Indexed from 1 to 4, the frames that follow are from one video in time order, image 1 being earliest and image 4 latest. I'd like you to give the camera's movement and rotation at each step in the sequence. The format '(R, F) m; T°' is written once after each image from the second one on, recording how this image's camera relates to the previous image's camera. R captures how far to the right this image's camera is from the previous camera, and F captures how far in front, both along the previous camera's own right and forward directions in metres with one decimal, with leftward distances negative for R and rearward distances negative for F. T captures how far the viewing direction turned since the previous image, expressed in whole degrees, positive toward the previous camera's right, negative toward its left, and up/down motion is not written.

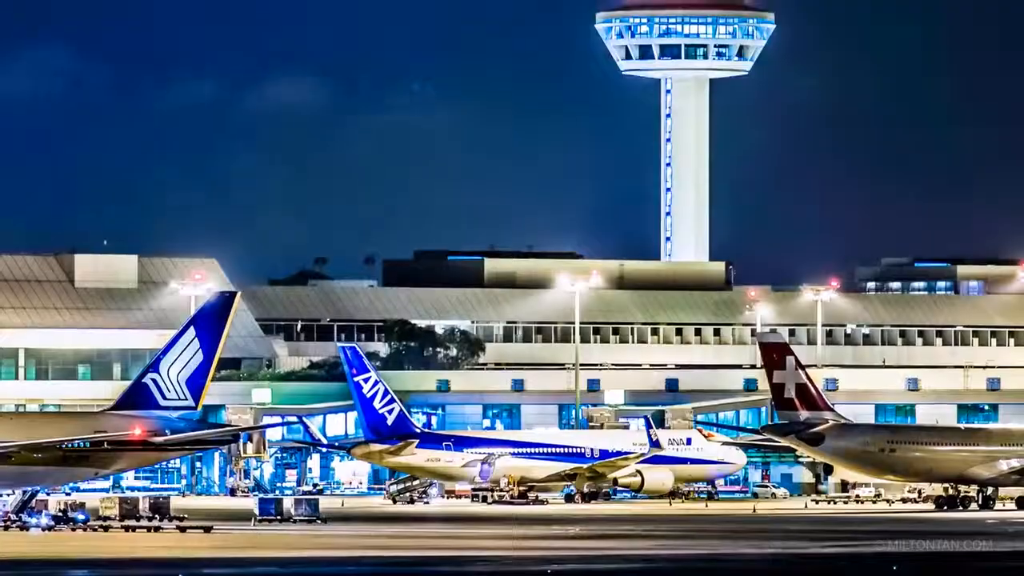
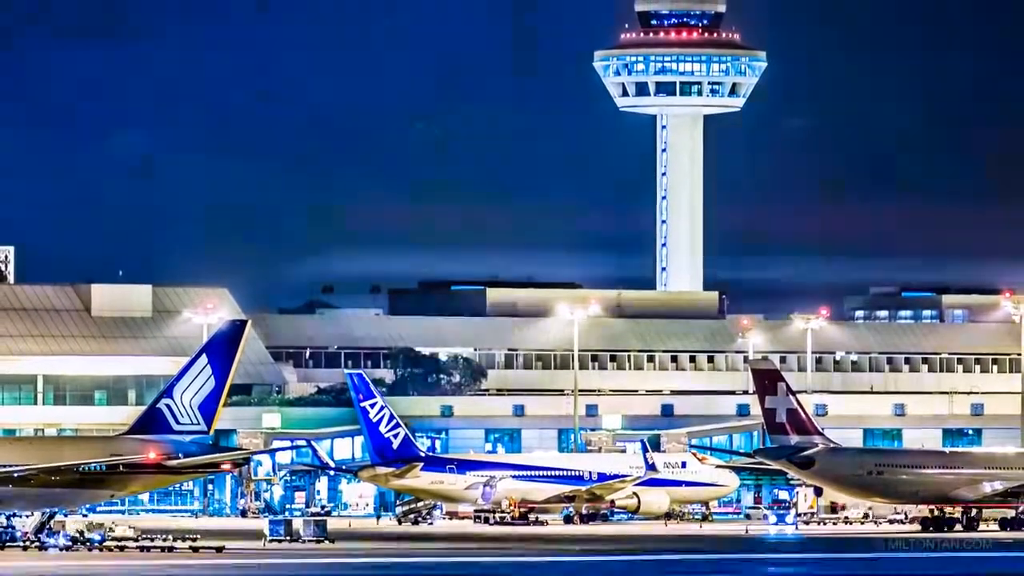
(-0.1, -3.4) m; 0°
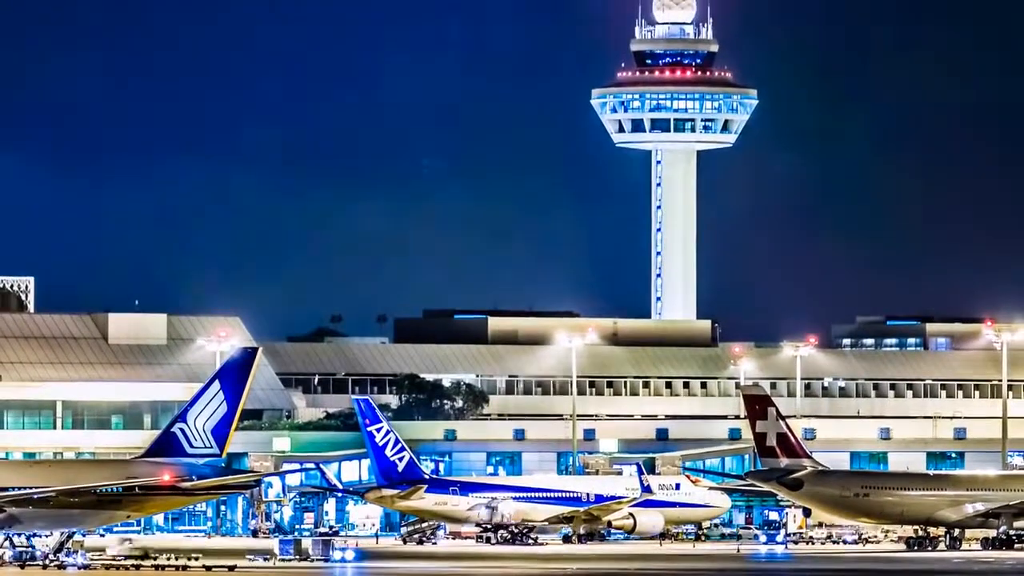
(-0.2, -3.9) m; 0°
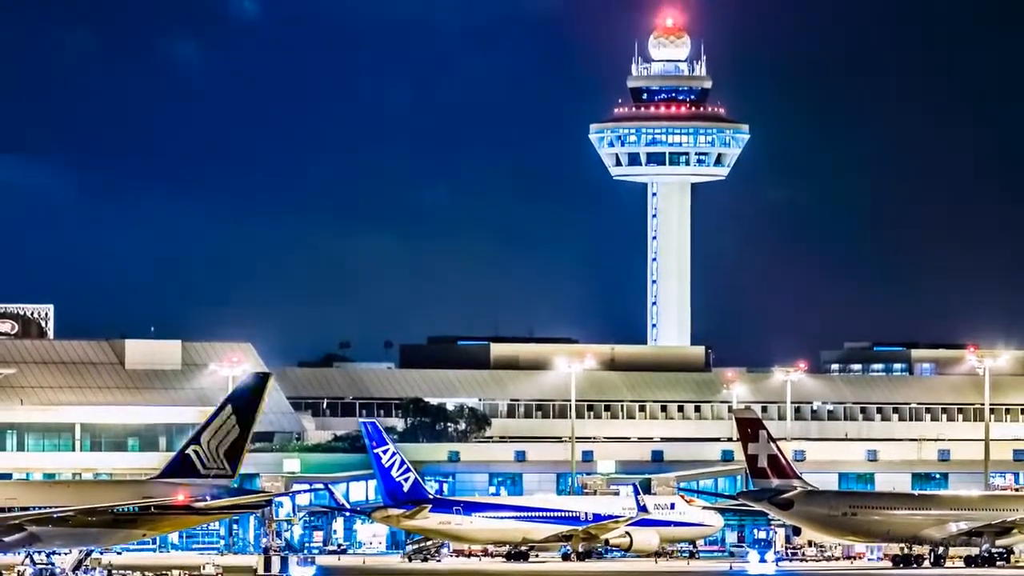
(-0.1, -4.0) m; 0°
